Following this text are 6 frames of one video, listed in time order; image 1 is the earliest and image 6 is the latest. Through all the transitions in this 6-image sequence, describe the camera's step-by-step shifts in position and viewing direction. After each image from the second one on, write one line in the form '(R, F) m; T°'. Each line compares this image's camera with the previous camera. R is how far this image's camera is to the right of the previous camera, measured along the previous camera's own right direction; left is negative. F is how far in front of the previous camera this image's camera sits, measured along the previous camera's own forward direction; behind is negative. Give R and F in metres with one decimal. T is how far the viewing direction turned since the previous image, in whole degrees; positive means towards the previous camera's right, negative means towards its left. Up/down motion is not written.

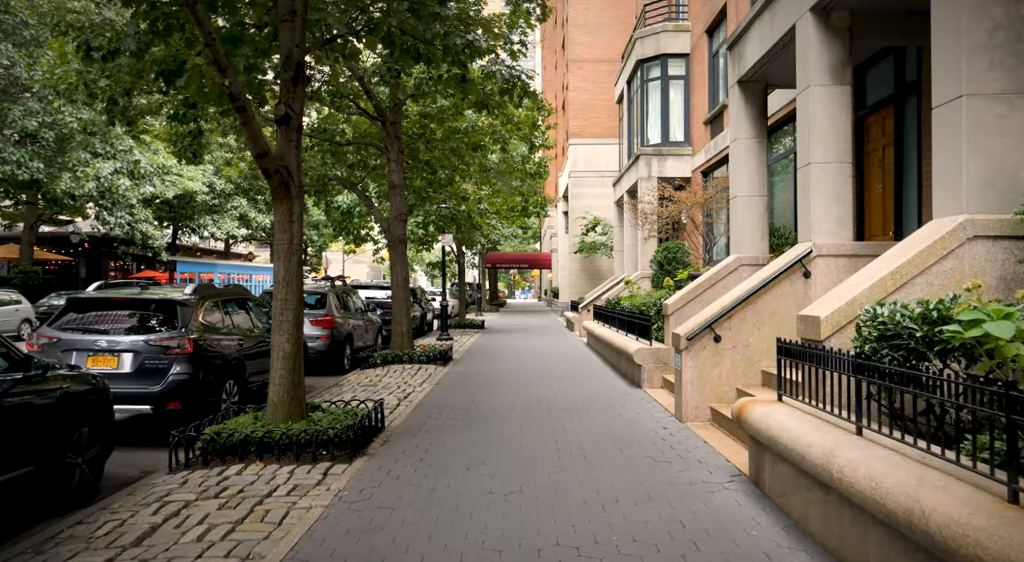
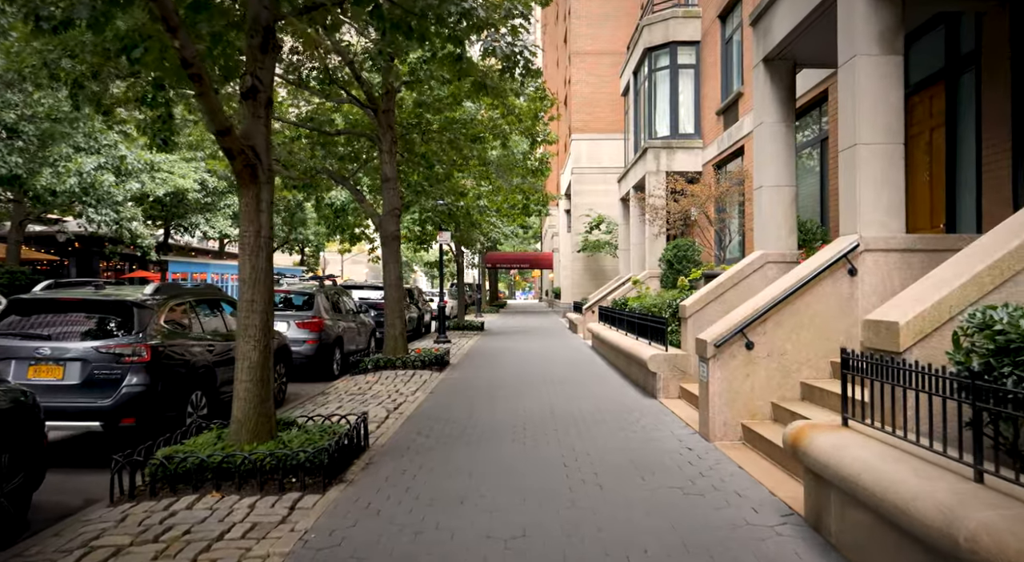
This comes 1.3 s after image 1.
(0.0, +0.9) m; 0°
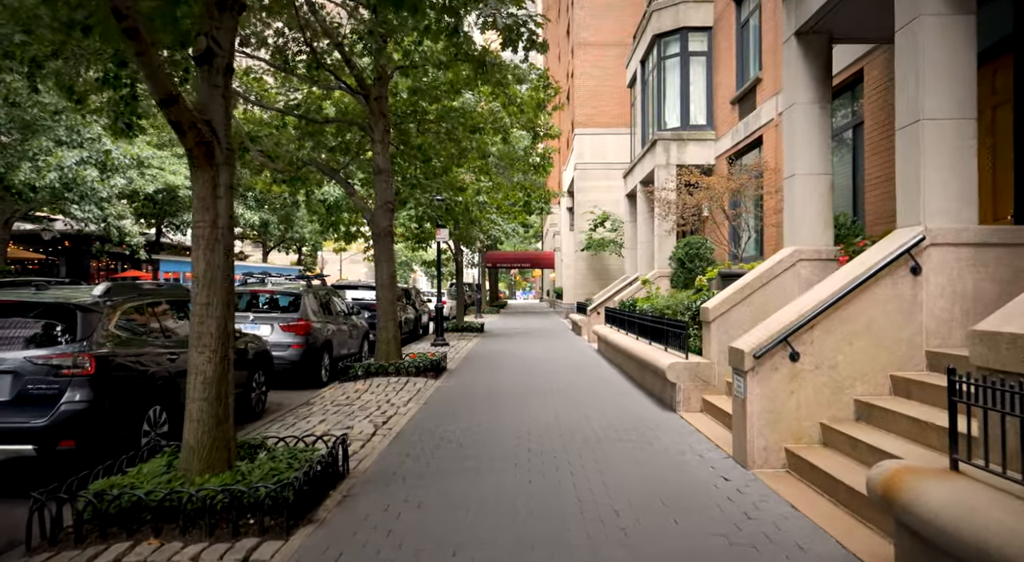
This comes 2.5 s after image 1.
(0.0, +0.9) m; 0°
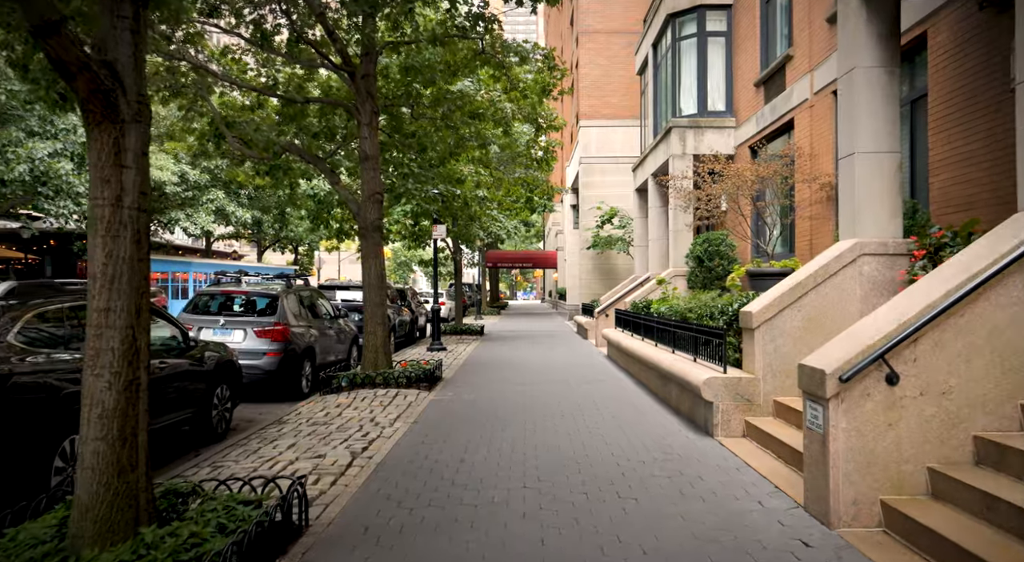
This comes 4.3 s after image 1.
(0.0, +1.3) m; 0°
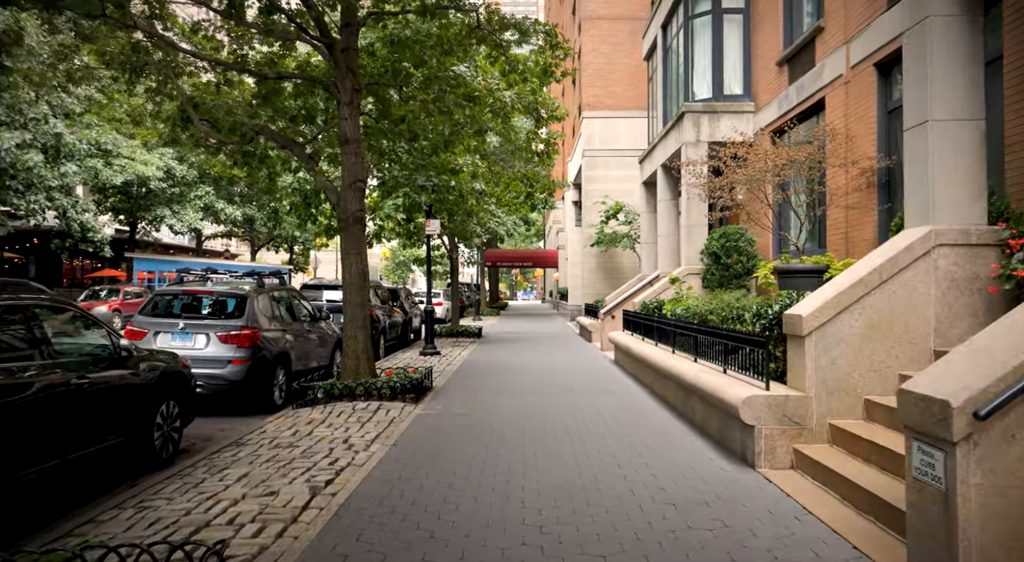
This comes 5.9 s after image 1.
(0.0, +1.2) m; 0°
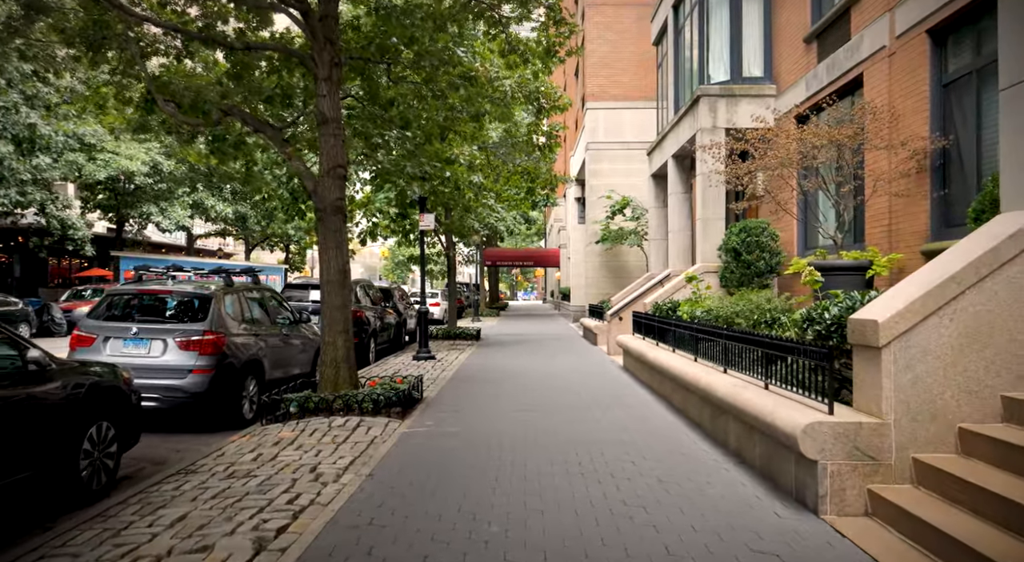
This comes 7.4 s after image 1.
(0.0, +1.1) m; 0°
